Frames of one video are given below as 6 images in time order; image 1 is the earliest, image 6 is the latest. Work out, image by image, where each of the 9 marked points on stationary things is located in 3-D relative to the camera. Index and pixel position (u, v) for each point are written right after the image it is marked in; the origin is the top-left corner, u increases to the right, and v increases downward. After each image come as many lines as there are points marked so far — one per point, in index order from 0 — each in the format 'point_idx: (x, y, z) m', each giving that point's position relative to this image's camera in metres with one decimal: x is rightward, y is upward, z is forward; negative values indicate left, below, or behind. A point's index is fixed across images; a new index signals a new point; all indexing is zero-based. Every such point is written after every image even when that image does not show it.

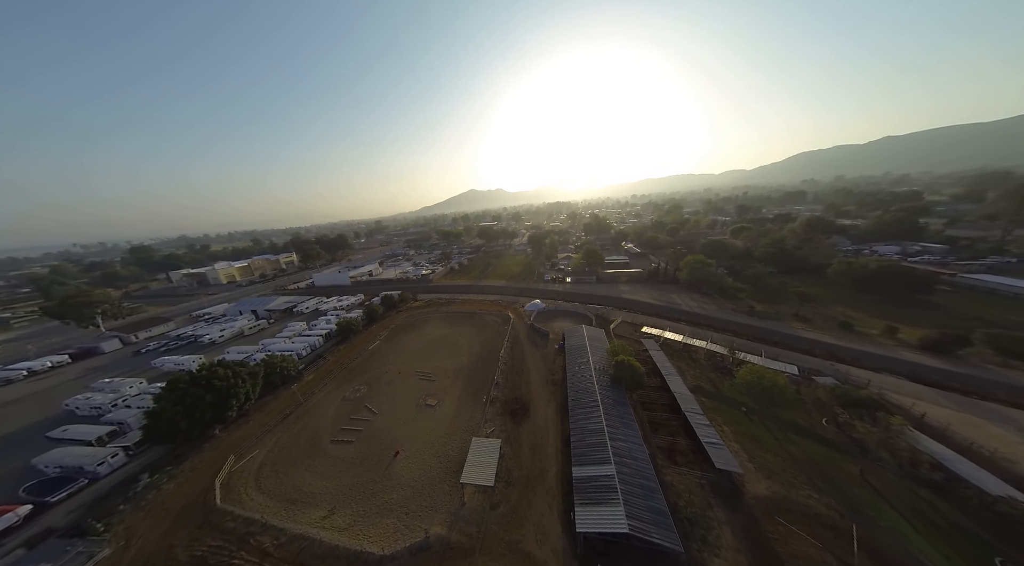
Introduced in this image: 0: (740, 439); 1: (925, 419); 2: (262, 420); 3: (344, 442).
0: (+12.7, -8.4, +12.5) m
1: (+24.2, -8.0, +13.4) m
2: (-15.5, -8.6, +14.1) m
3: (-9.0, -8.9, +12.6) m
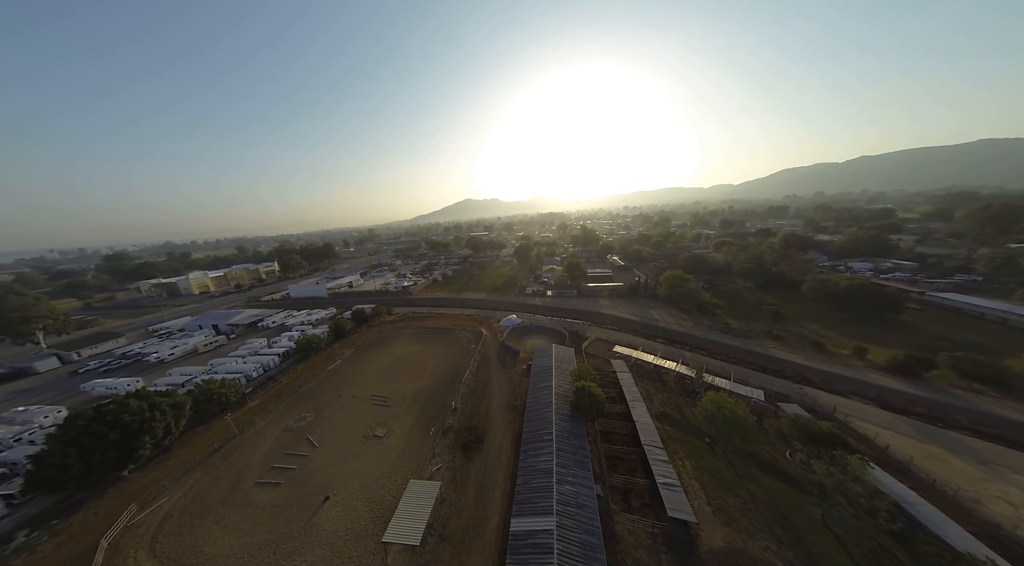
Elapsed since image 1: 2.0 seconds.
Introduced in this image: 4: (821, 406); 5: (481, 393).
0: (+9.8, -9.8, +11.7) m
1: (+21.3, -9.5, +12.9) m
2: (-18.4, -9.9, +12.7) m
3: (-11.9, -10.2, +11.3) m
4: (+22.0, -8.8, +16.2) m
5: (-2.5, -8.9, +18.2) m
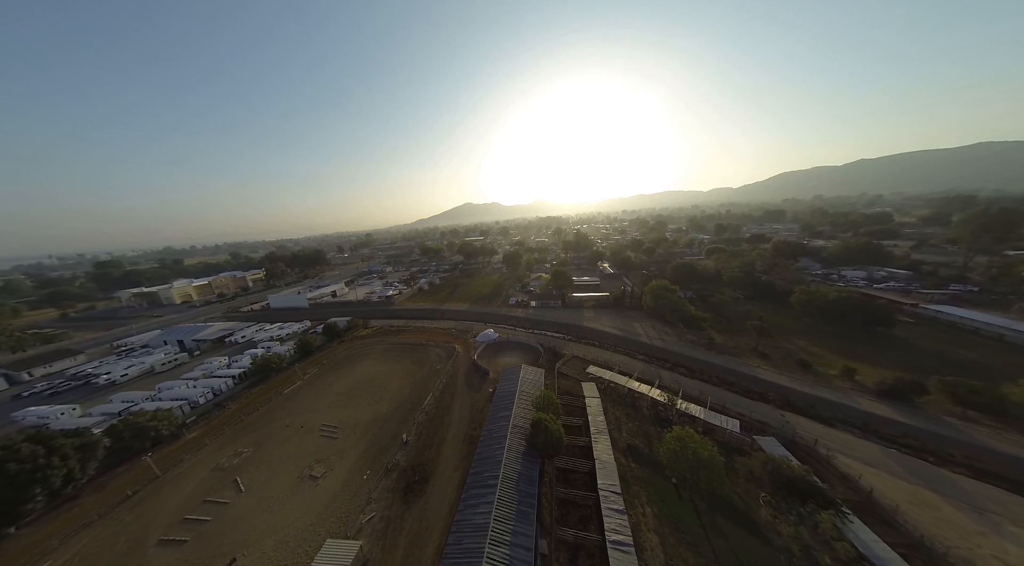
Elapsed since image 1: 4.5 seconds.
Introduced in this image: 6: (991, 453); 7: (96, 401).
0: (+6.8, -11.2, +10.4) m
1: (+18.3, -10.9, +11.6) m
2: (-21.3, -11.4, +11.4) m
3: (-14.8, -11.6, +10.0) m
4: (+19.0, -10.2, +15.0) m
5: (-5.5, -10.4, +16.9) m
6: (+28.3, -10.1, +13.4) m
7: (-36.3, -10.3, +19.8) m
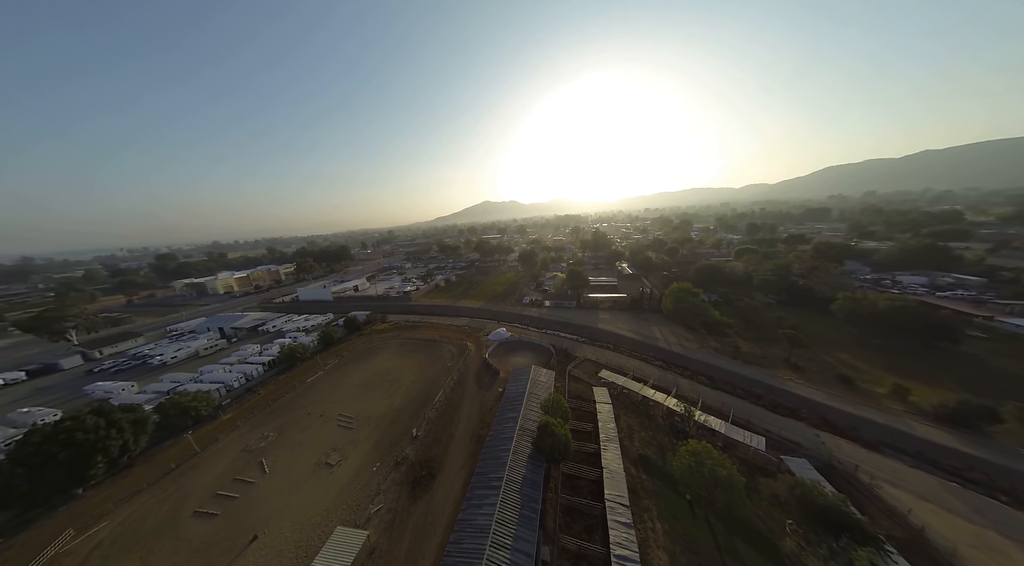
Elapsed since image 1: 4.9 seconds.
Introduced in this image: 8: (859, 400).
0: (+6.9, -11.4, +9.9) m
1: (+18.5, -11.3, +10.2) m
2: (-21.1, -10.9, +12.8) m
3: (-14.7, -11.4, +11.0) m
4: (+19.4, -10.6, +13.5) m
5: (-4.9, -10.2, +17.2) m
6: (+28.5, -10.7, +11.4) m
7: (-35.4, -9.5, +22.3) m
8: (+27.6, -9.3, +18.1) m
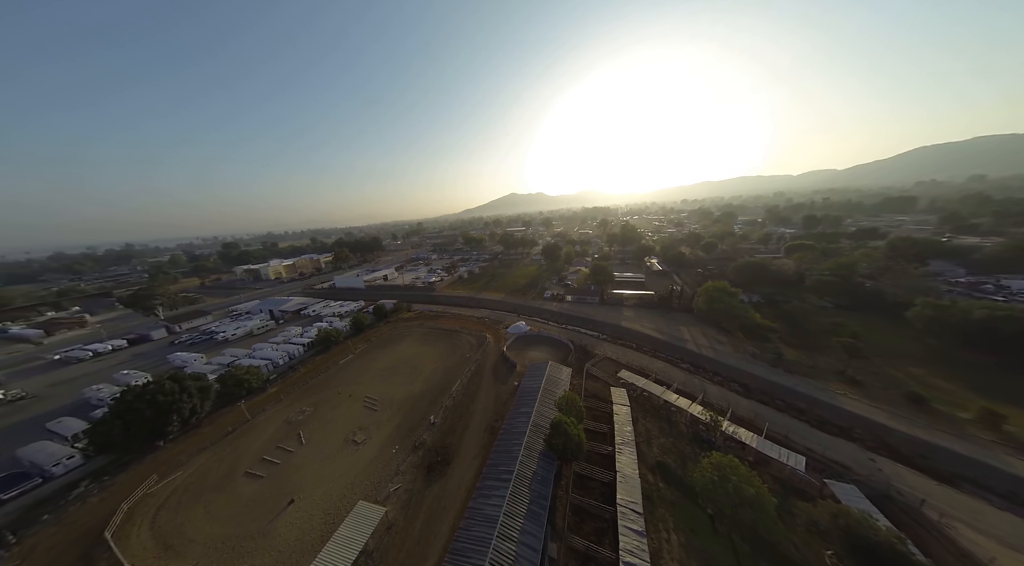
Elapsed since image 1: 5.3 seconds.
0: (+7.2, -11.4, +9.4) m
1: (+18.7, -11.7, +8.6) m
2: (-20.4, -10.1, +15.0) m
3: (-14.2, -10.7, +12.6) m
4: (+20.0, -10.9, +11.7) m
5: (-3.8, -9.7, +17.8) m
6: (+28.9, -11.3, +8.7) m
7: (-33.6, -7.9, +25.8) m
8: (+28.7, -9.6, +15.4) m
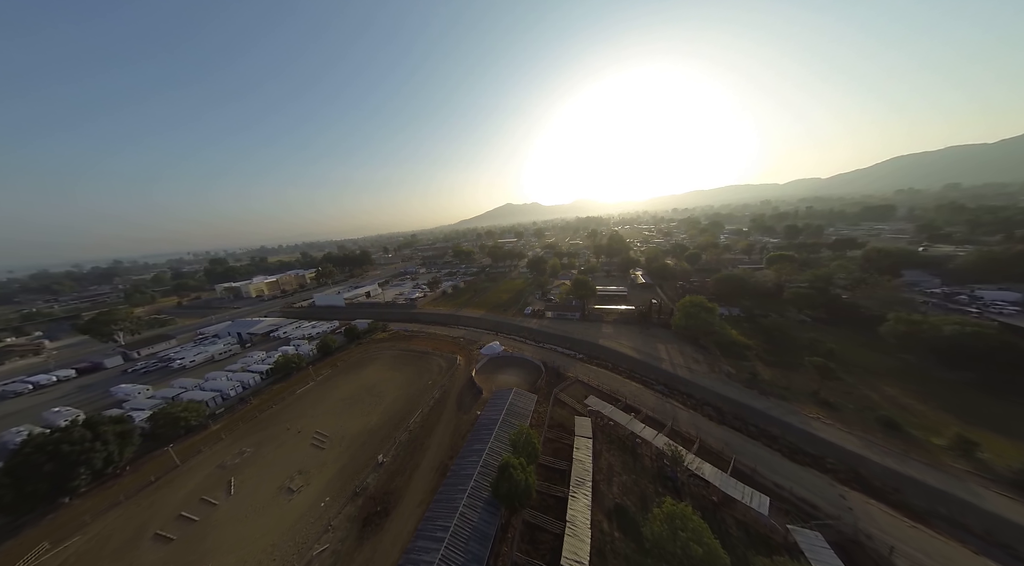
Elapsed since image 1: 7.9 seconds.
0: (+4.3, -12.9, +8.2) m
1: (+15.9, -12.9, +7.6) m
2: (-23.4, -12.2, +13.6) m
3: (-17.2, -12.6, +11.2) m
4: (+17.1, -12.2, +10.8) m
5: (-6.8, -11.7, +16.6) m
6: (+26.0, -12.4, +7.9) m
7: (-36.8, -10.7, +24.2) m
8: (+25.7, -11.0, +14.7) m
